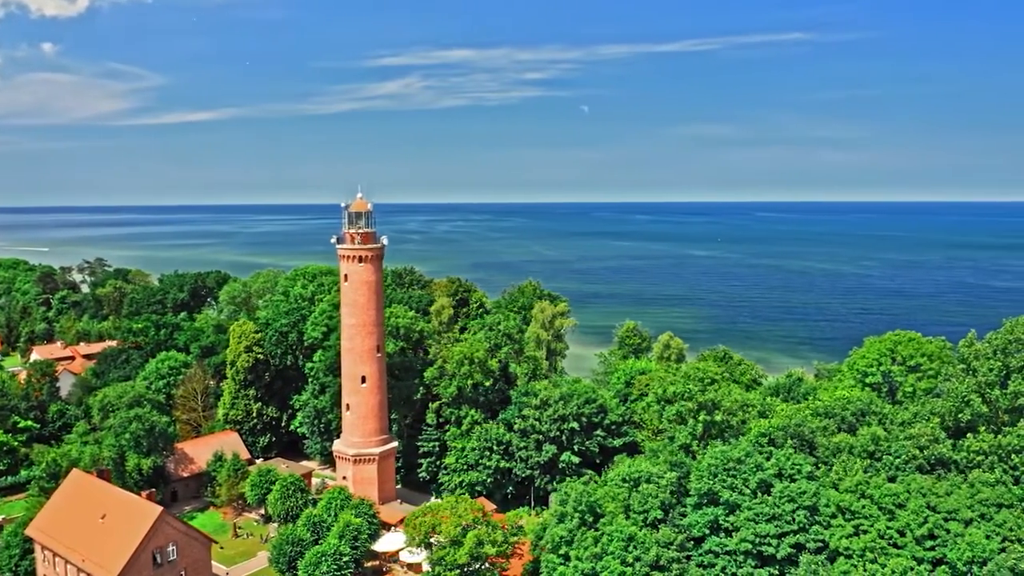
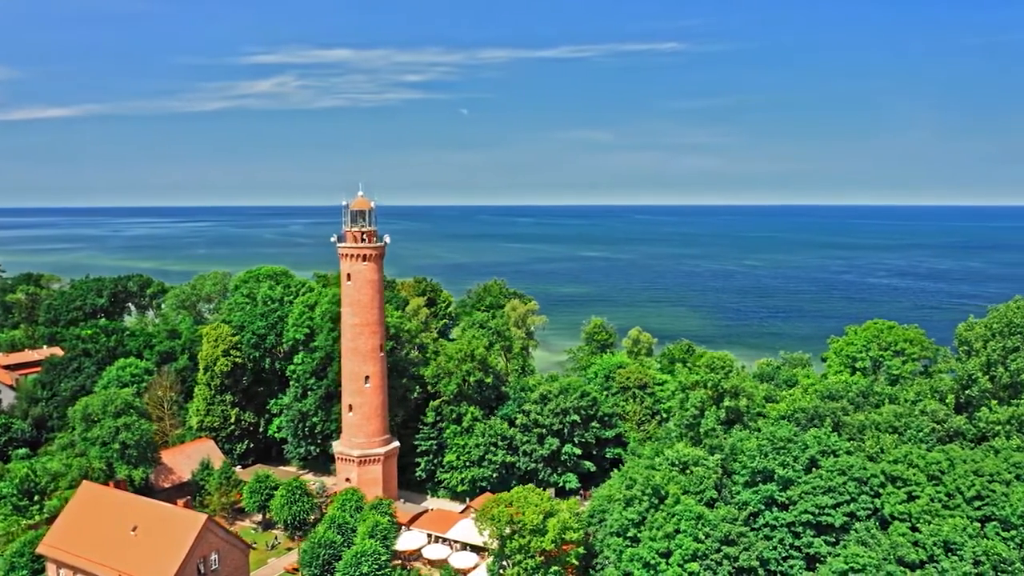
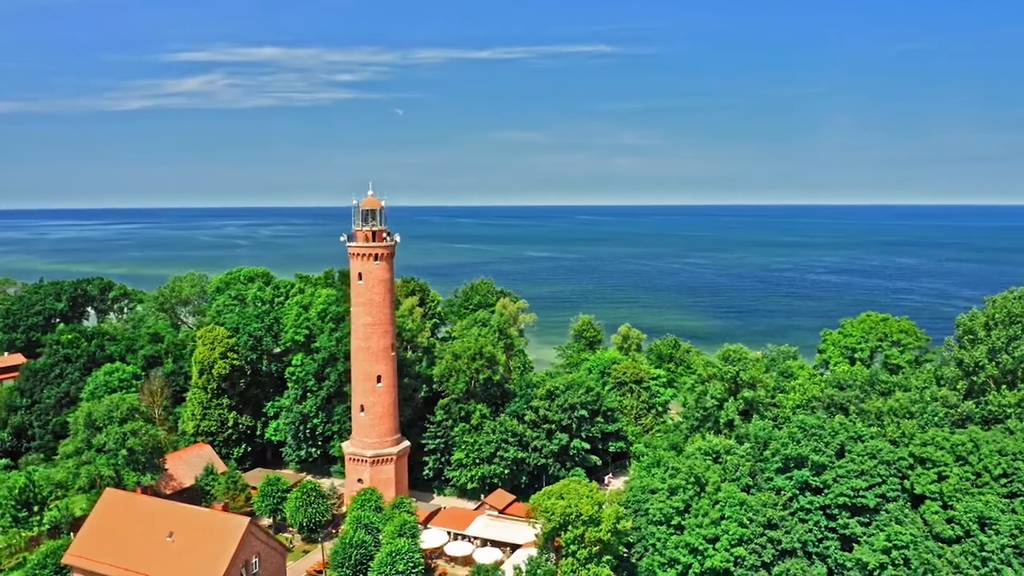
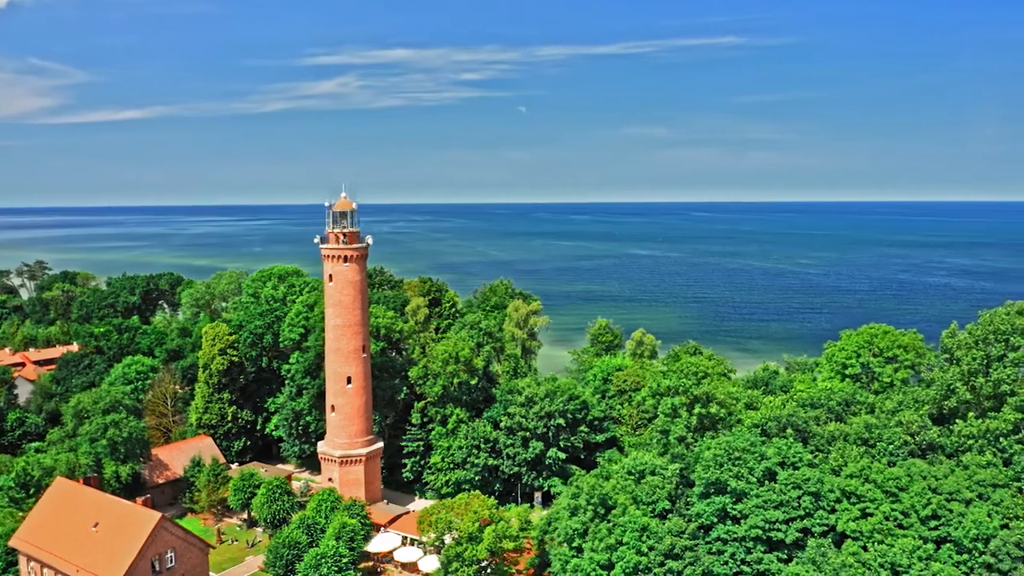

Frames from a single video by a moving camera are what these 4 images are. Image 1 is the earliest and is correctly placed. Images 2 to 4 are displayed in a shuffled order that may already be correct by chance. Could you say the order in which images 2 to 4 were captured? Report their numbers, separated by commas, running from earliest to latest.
4, 2, 3
